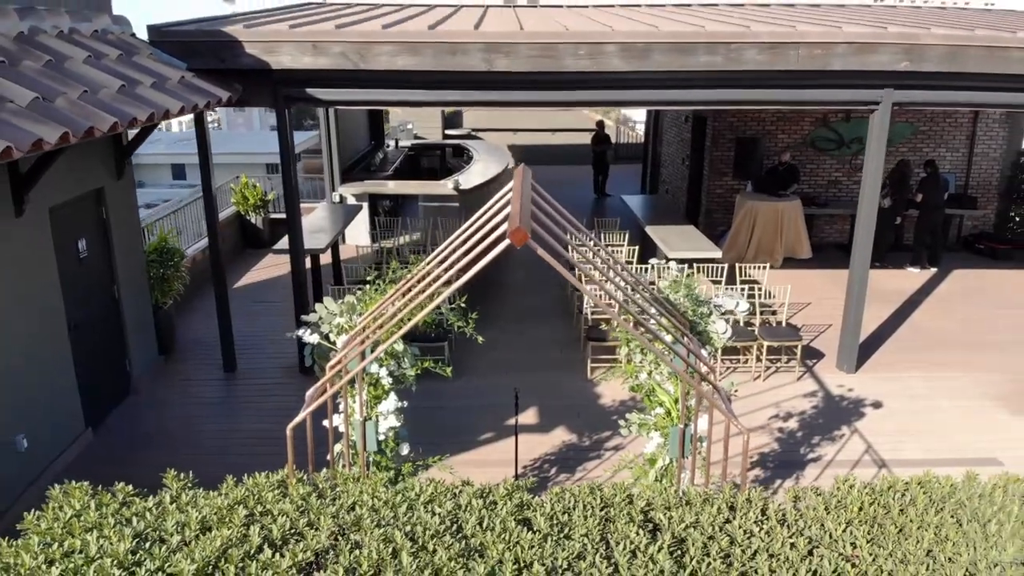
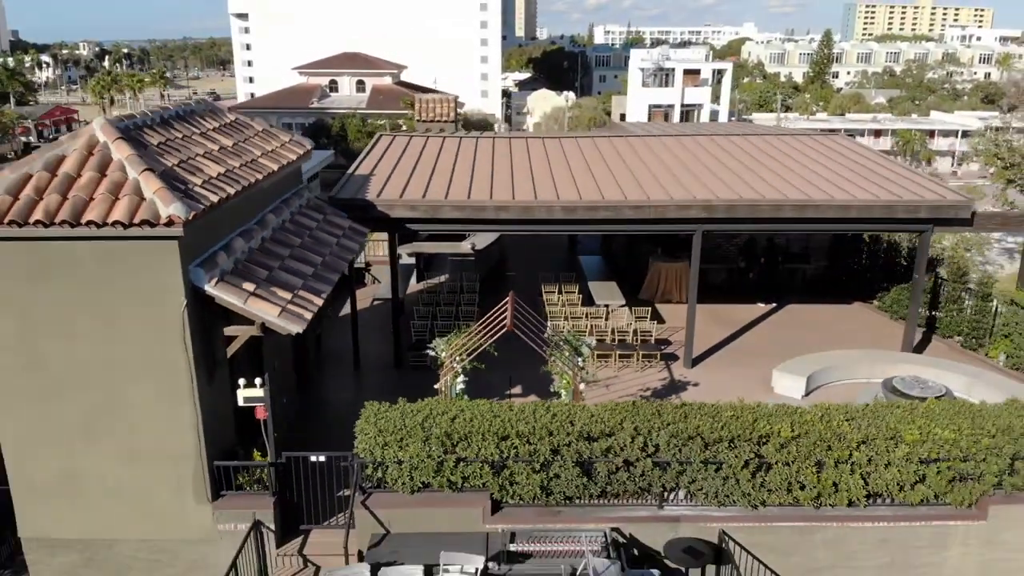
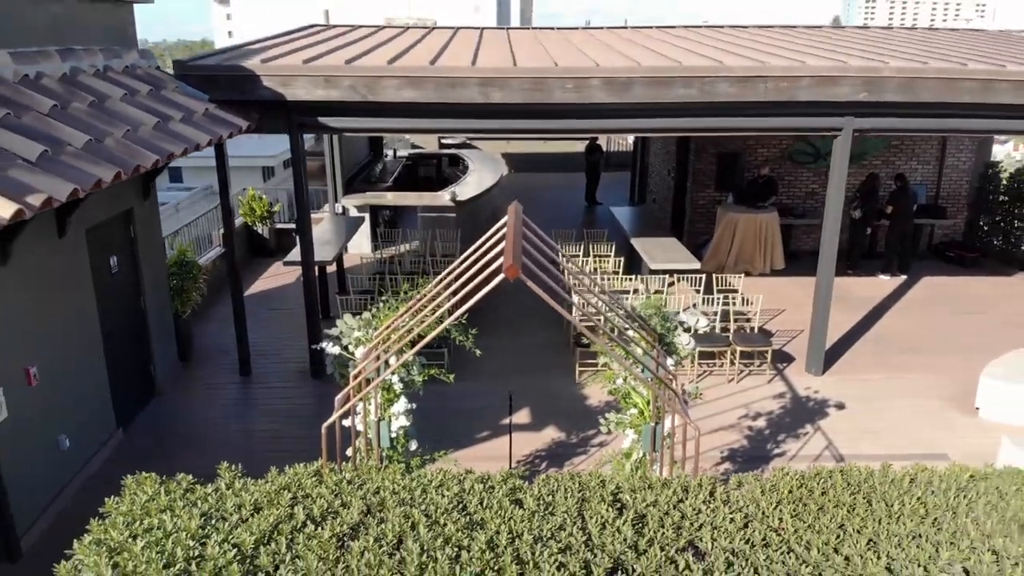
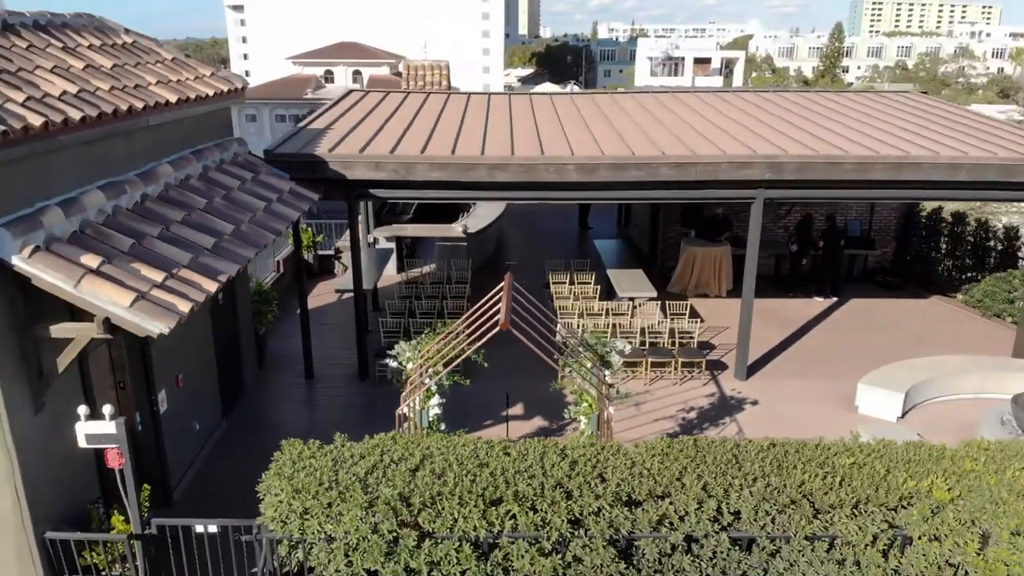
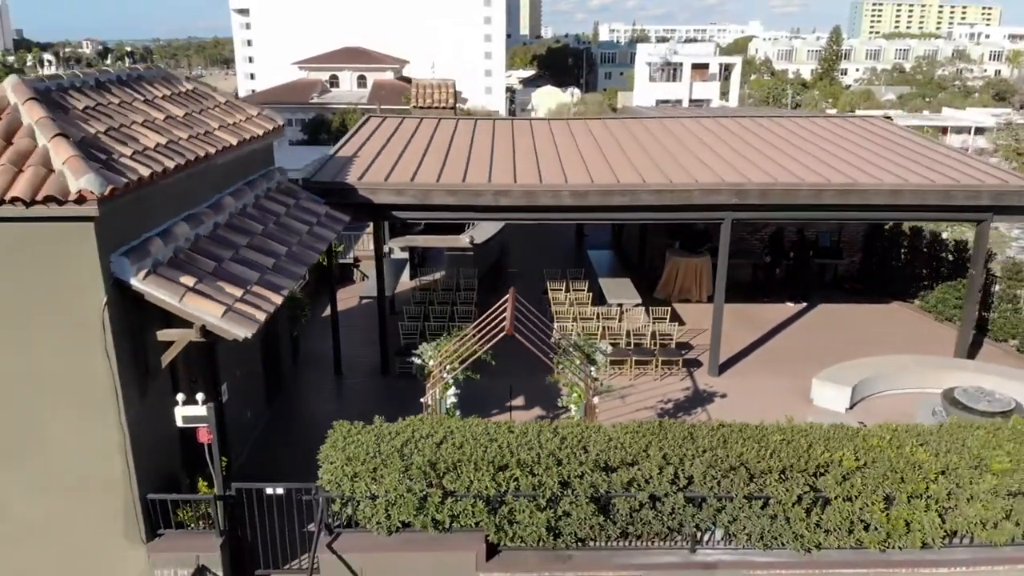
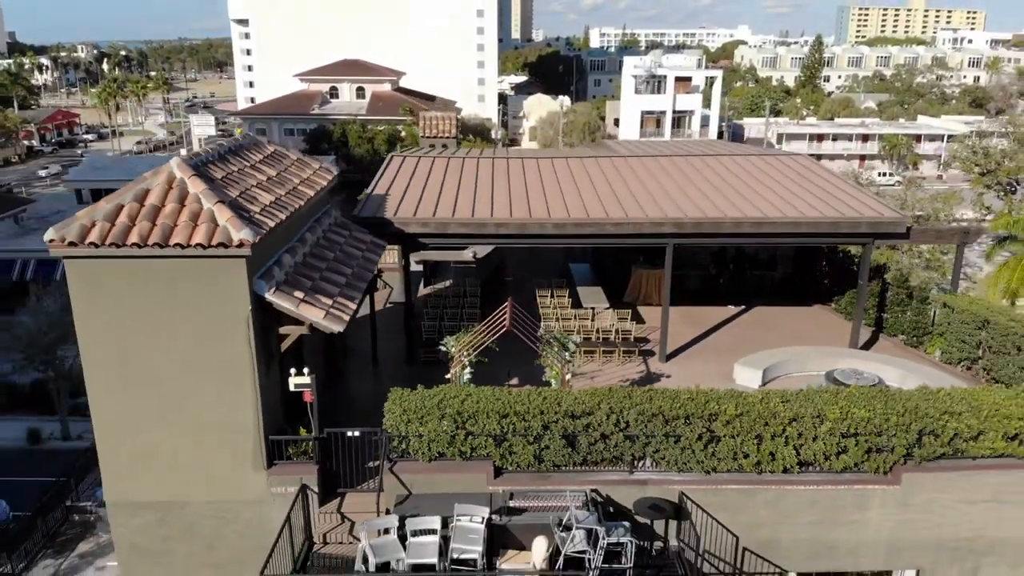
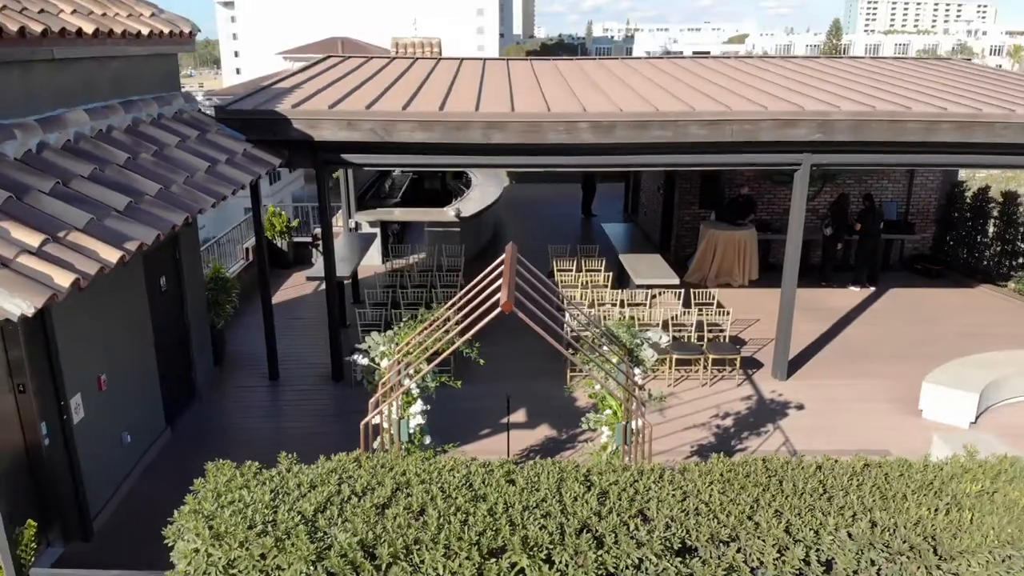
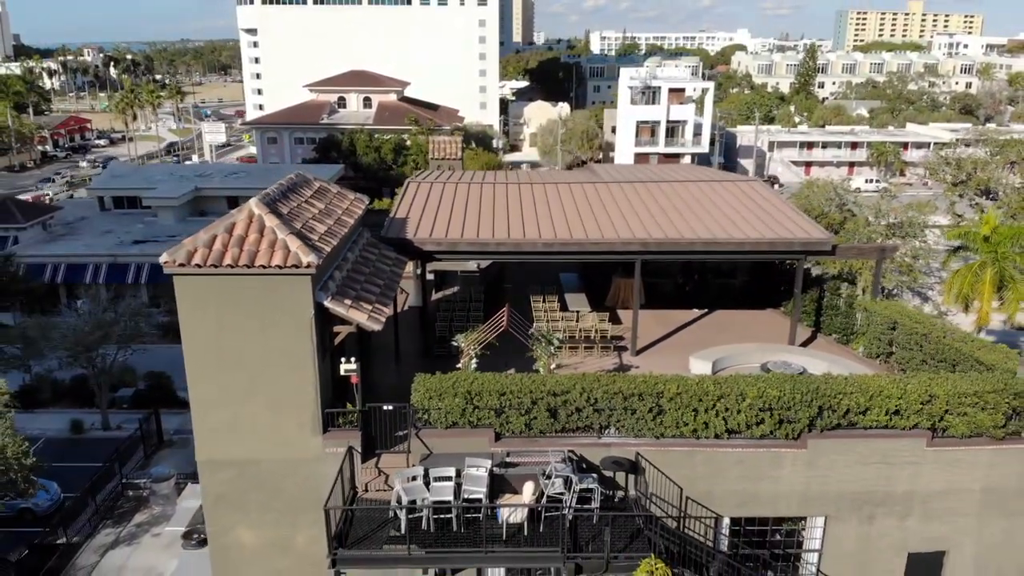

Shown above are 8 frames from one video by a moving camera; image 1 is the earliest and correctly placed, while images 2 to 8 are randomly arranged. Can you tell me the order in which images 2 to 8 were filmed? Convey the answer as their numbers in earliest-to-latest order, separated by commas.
3, 7, 4, 5, 2, 6, 8
